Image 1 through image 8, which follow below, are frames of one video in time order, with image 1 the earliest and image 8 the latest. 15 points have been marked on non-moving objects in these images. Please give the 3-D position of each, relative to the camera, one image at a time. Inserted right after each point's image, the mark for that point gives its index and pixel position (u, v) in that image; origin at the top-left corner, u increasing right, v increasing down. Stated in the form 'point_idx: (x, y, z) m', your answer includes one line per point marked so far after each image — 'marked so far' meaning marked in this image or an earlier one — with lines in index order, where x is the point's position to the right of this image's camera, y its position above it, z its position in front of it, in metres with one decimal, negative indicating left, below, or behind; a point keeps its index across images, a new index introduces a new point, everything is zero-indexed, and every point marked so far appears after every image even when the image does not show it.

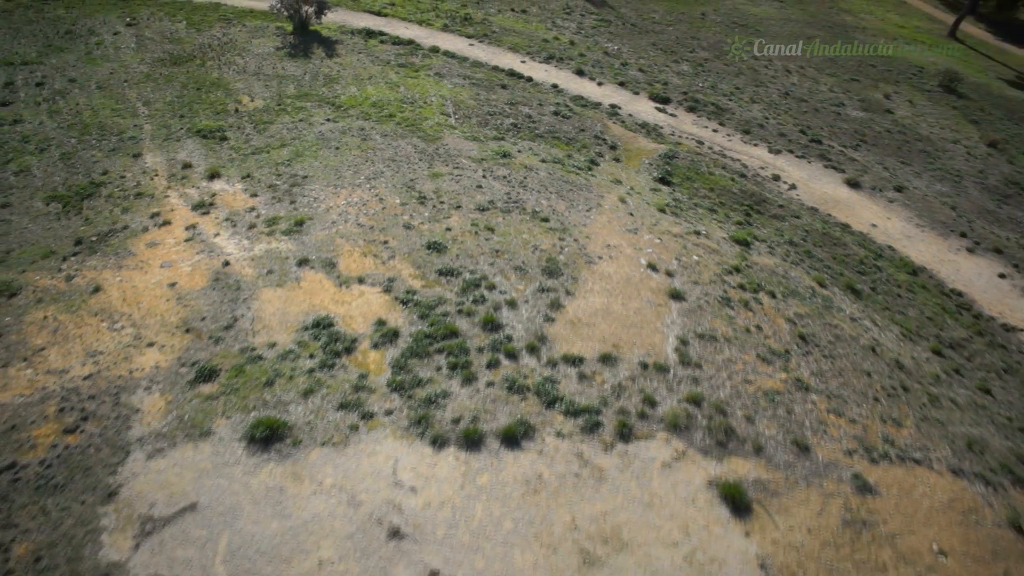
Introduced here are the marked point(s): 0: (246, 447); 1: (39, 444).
0: (-5.6, -3.3, +14.9) m
1: (-10.2, -3.3, +15.4) m
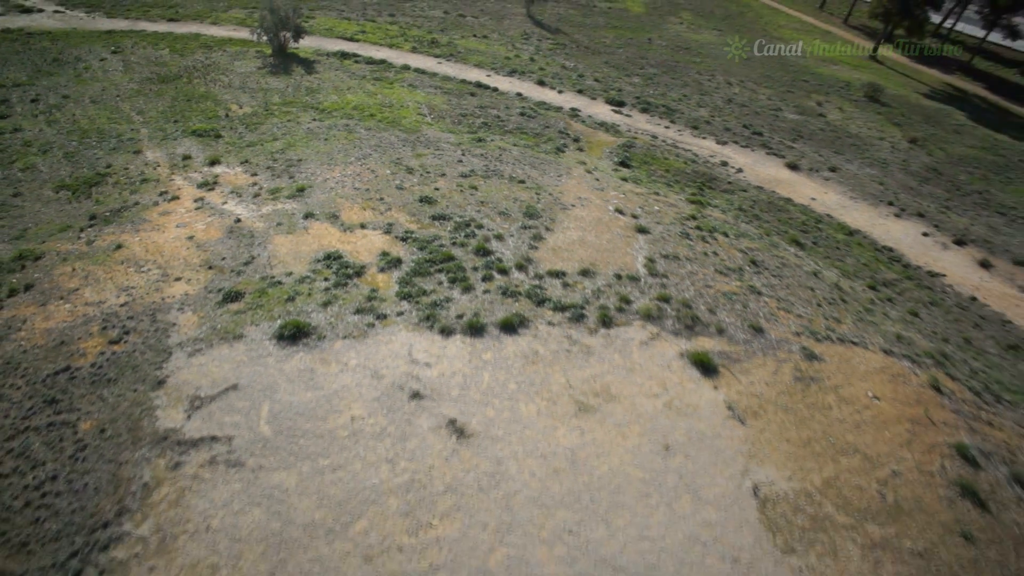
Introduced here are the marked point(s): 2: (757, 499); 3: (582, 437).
0: (-5.7, -1.3, +16.9) m
1: (-10.2, -1.5, +17.2) m
2: (+4.9, -4.1, +13.9) m
3: (+1.5, -3.1, +14.8) m
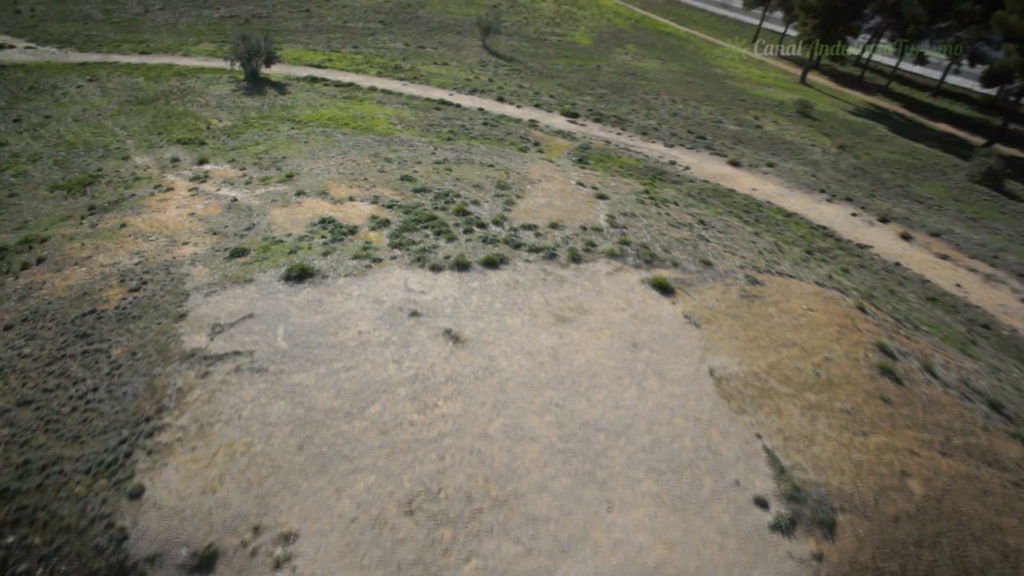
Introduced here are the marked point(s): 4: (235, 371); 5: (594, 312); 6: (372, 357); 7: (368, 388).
0: (-6.1, +0.2, +18.9) m
1: (-10.7, -0.2, +18.9) m
2: (+4.7, -2.1, +16.3) m
3: (+1.2, -1.2, +17.1) m
4: (-6.3, -1.9, +15.9) m
5: (+2.1, -0.6, +18.2) m
6: (-3.2, -1.6, +16.3) m
7: (-3.2, -2.2, +15.5) m
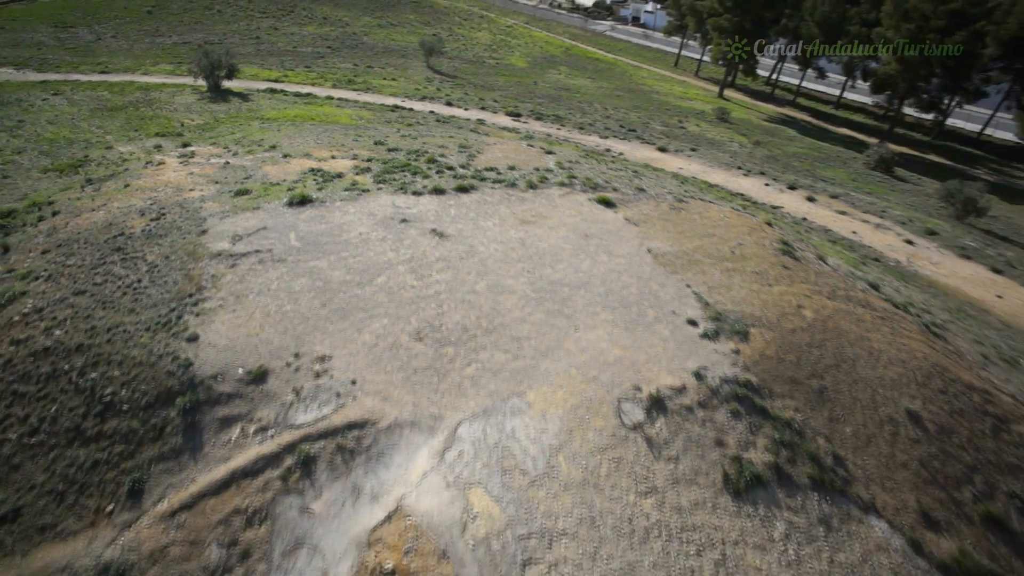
0: (-7.0, +2.6, +22.1) m
1: (-11.6, +1.9, +21.7) m
2: (+4.0, +1.0, +20.3) m
3: (+0.5, +1.6, +20.9) m
4: (-6.8, +0.7, +19.1) m
5: (+1.3, +2.2, +22.0) m
6: (-3.9, +1.1, +19.7) m
7: (-3.7, +0.5, +18.8) m
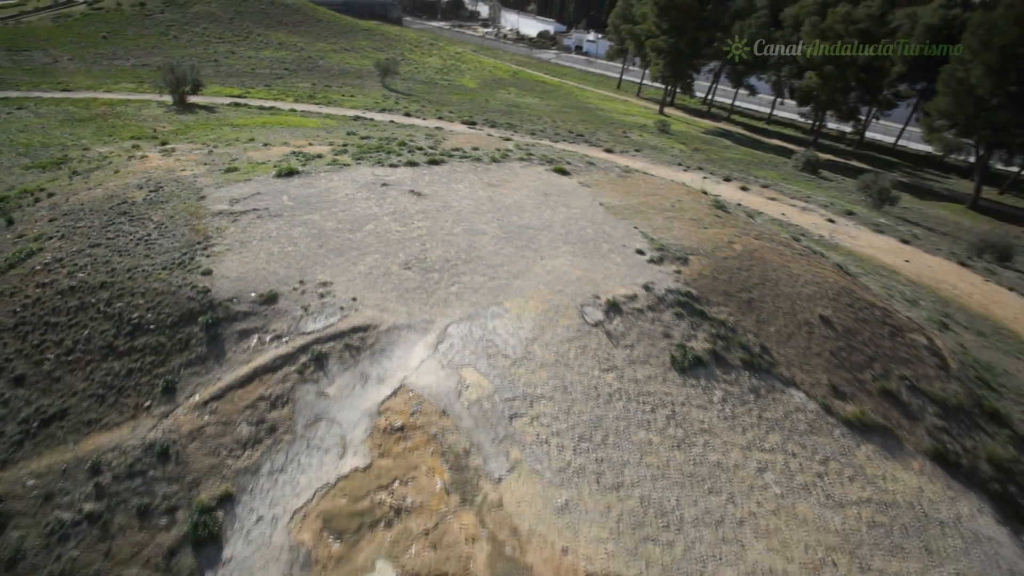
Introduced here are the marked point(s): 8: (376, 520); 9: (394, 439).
0: (-8.2, +3.8, +24.5) m
1: (-12.6, +3.1, +23.7) m
2: (+3.0, +2.7, +23.4) m
3: (-0.6, +3.2, +23.7) m
4: (-7.7, +2.1, +21.3) m
5: (+0.1, +3.8, +24.9) m
6: (-4.8, +2.6, +22.1) m
7: (-4.6, +2.1, +21.3) m
8: (-2.5, -4.2, +12.7) m
9: (-2.4, -3.0, +14.0) m
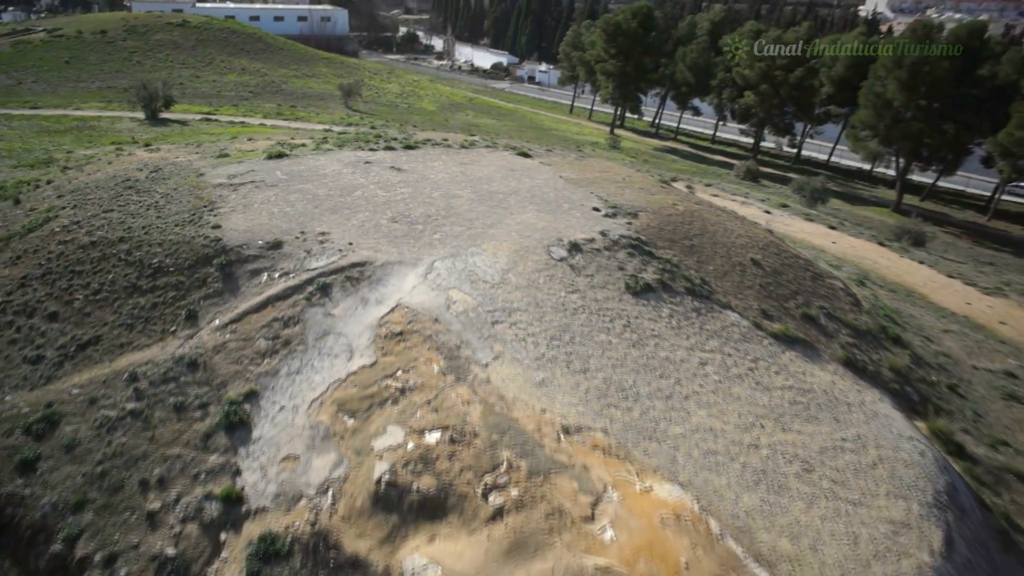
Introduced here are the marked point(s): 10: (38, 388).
0: (-9.4, +4.9, +26.9) m
1: (-13.7, +4.1, +25.9) m
2: (+1.9, +4.1, +26.5) m
3: (-1.7, +4.5, +26.6) m
4: (-8.7, +3.4, +23.8) m
5: (-1.1, +5.0, +27.9) m
6: (-5.8, +3.9, +24.8) m
7: (-5.5, +3.4, +23.9) m
8: (-2.8, -2.4, +15.2) m
9: (-2.8, -1.3, +16.5) m
10: (-11.2, -2.4, +16.7) m
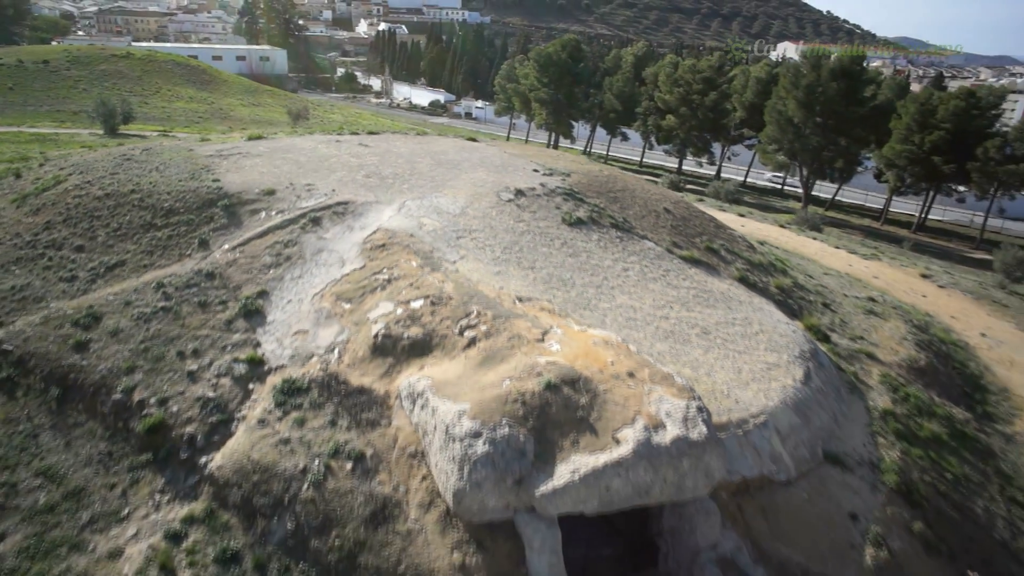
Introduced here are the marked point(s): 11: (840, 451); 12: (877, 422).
0: (-11.5, +6.4, +30.6) m
1: (-15.8, +5.5, +29.2) m
2: (-0.2, +5.9, +31.1) m
3: (-3.9, +6.2, +30.9) m
4: (-10.5, +5.1, +27.4) m
5: (-3.4, +6.7, +32.3) m
6: (-7.8, +5.6, +28.7) m
7: (-7.4, +5.2, +27.9) m
8: (-3.7, 0.0, +19.1) m
9: (-3.9, +1.1, +20.5) m
10: (-12.2, -0.3, +19.9) m
11: (+8.1, -4.0, +17.5) m
12: (+10.0, -3.7, +19.4) m
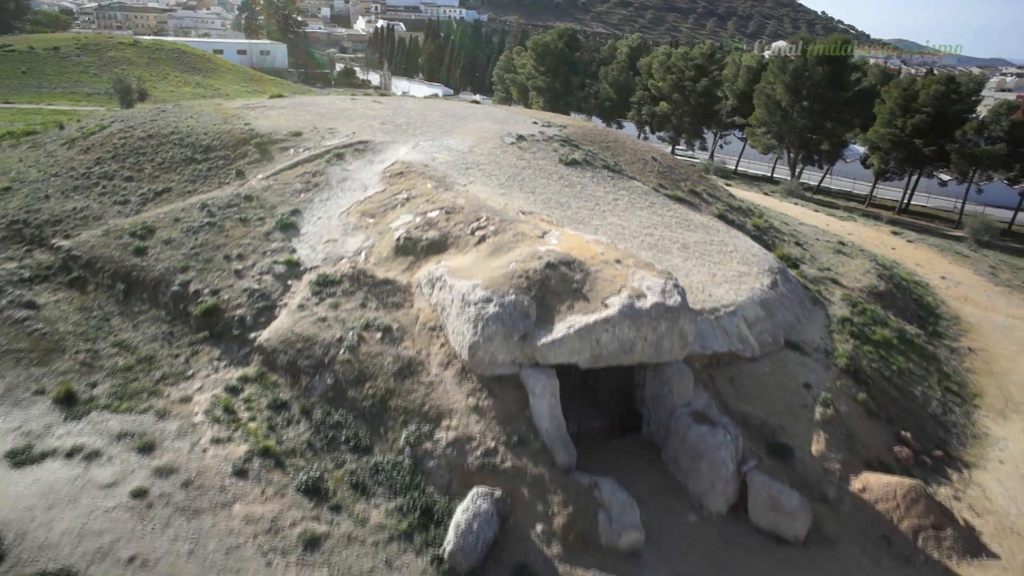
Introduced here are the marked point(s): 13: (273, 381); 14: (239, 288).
0: (-11.5, +9.0, +33.3) m
1: (-15.7, +8.1, +31.8) m
2: (-0.2, +8.5, +33.8) m
3: (-3.8, +8.8, +33.6) m
4: (-10.4, +7.7, +30.1) m
5: (-3.3, +9.2, +35.0) m
6: (-7.7, +8.2, +31.4) m
7: (-7.3, +7.7, +30.6) m
8: (-3.6, +2.6, +21.8) m
9: (-3.8, +3.6, +23.2) m
10: (-12.1, +2.3, +22.5) m
11: (+8.3, -1.5, +20.3) m
12: (+10.1, -1.2, +22.1) m
13: (-5.8, -2.3, +17.2) m
14: (-7.5, 0.0, +19.4) m
